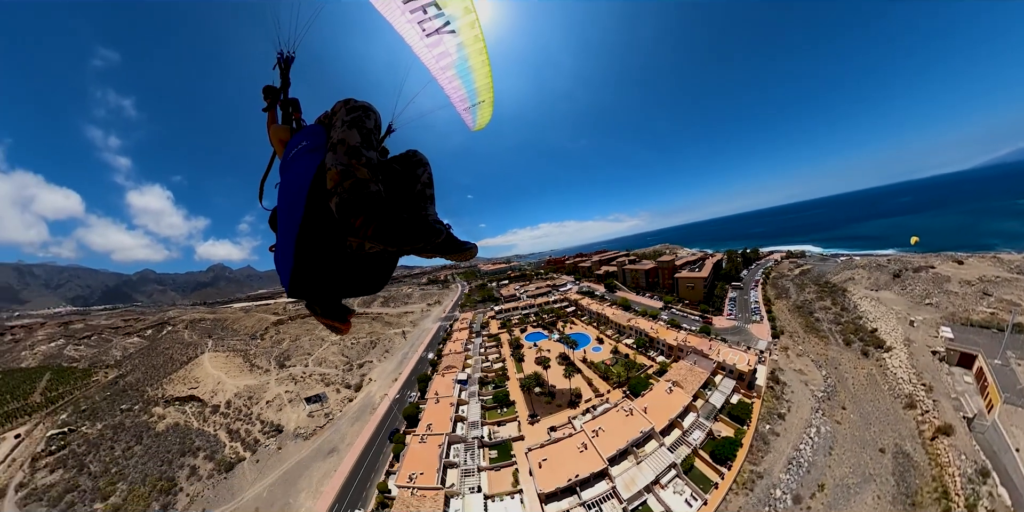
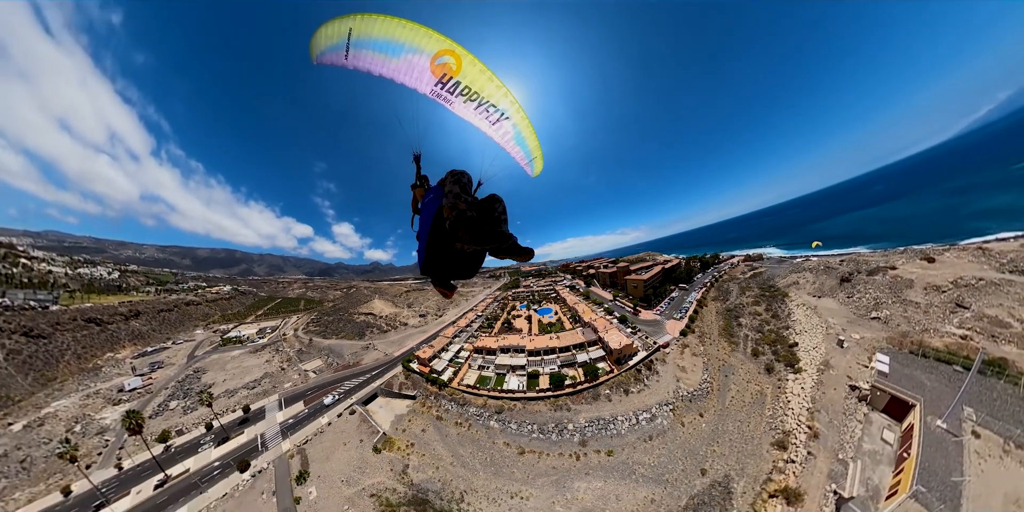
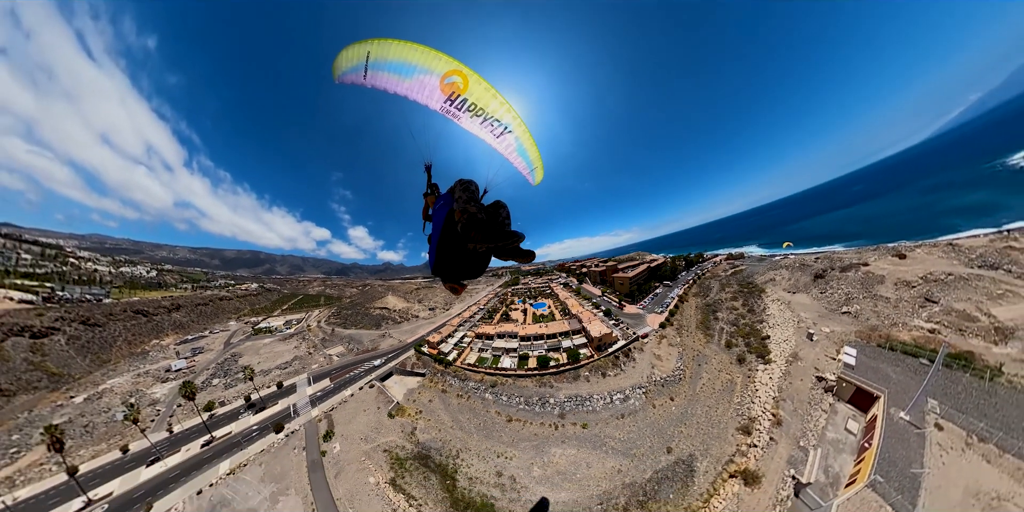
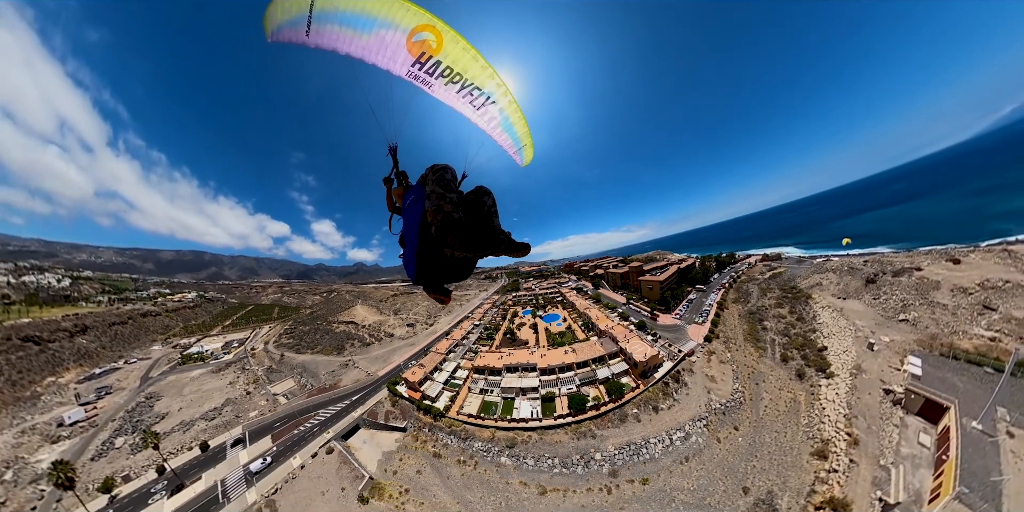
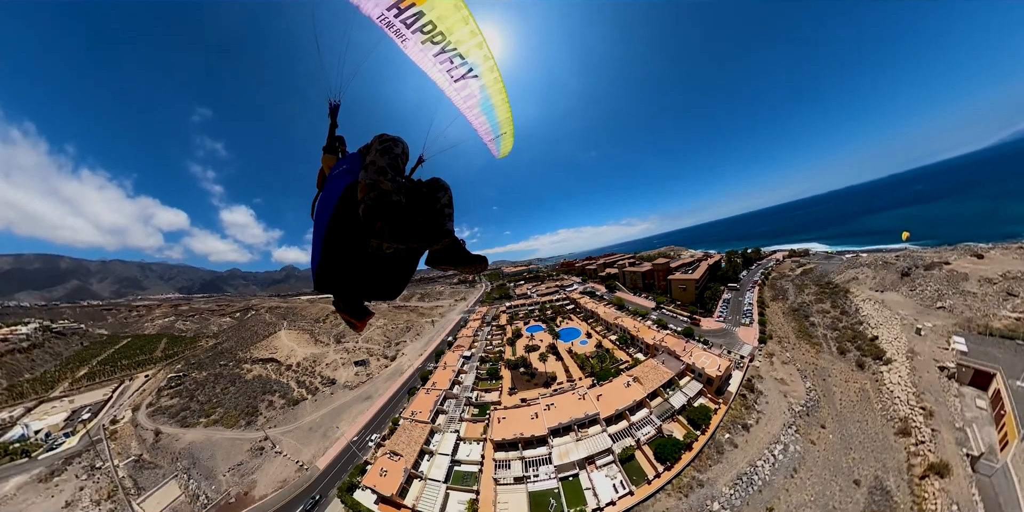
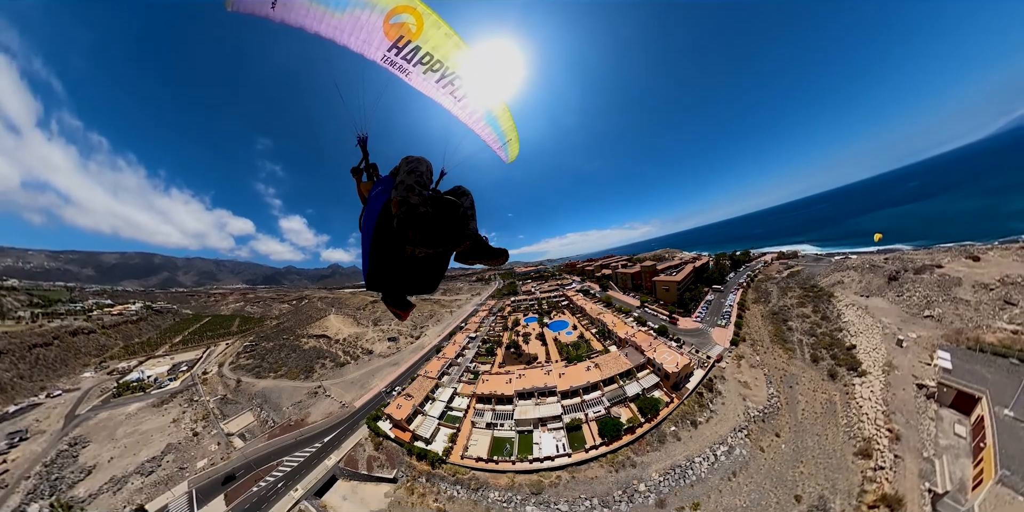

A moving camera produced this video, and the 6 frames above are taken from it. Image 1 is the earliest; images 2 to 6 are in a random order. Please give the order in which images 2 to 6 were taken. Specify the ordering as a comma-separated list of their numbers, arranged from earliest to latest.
5, 6, 4, 2, 3
